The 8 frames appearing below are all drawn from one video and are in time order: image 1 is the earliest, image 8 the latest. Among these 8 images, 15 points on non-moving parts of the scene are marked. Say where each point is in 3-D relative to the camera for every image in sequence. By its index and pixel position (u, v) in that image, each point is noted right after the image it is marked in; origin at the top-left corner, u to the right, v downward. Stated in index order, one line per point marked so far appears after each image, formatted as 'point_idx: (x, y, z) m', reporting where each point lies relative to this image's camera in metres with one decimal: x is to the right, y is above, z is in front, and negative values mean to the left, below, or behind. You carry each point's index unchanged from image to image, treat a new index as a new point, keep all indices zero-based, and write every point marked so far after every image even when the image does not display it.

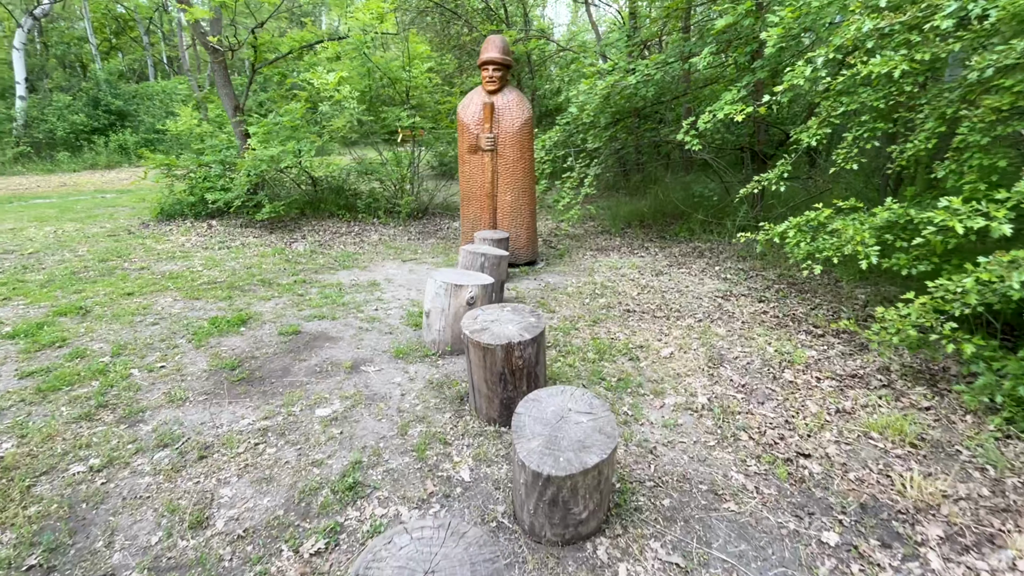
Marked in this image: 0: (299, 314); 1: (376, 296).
0: (-1.7, -0.2, +3.8) m
1: (-1.2, -0.1, +4.3) m
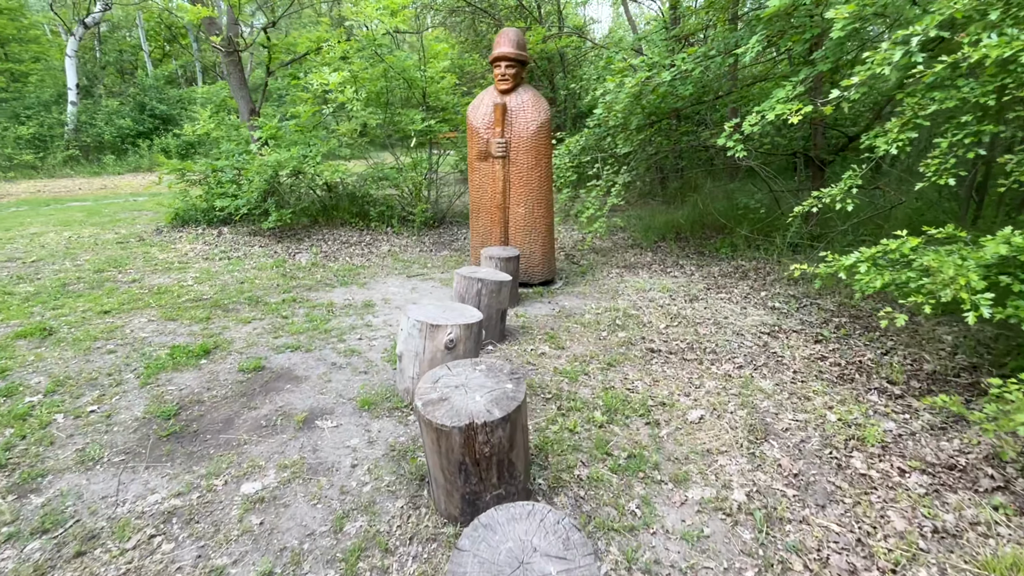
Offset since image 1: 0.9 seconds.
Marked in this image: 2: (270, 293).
0: (-1.7, -0.4, +3.4) m
1: (-1.2, -0.3, +3.9) m
2: (-2.3, -0.1, +4.5) m
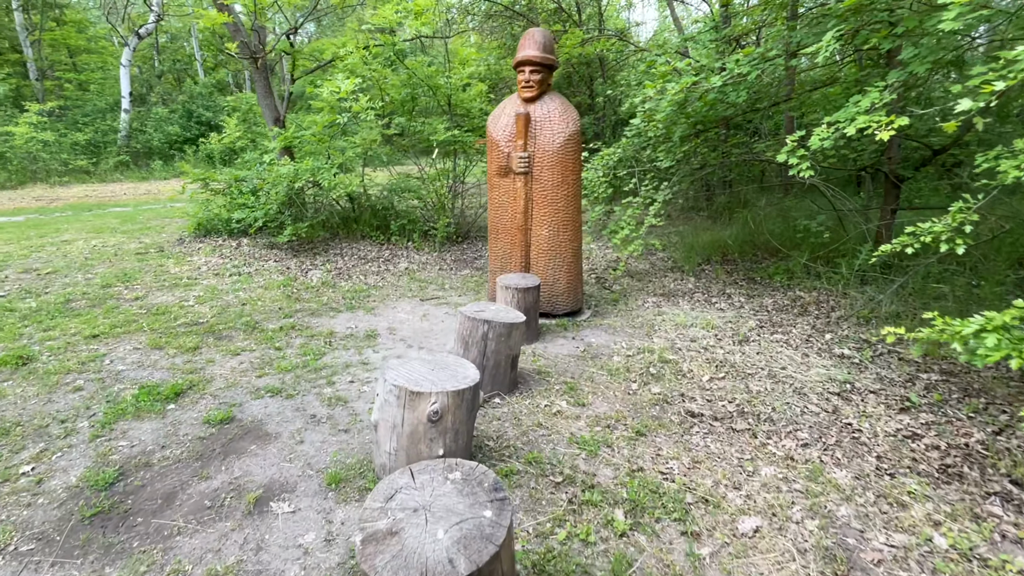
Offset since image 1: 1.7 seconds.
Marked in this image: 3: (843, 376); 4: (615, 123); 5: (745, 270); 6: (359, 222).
0: (-1.6, -0.6, +3.0) m
1: (-1.1, -0.5, +3.4) m
2: (-2.1, -0.3, +4.1) m
3: (+2.2, -0.6, +3.2) m
4: (+1.9, +3.1, +8.9) m
5: (+2.7, +0.2, +5.6) m
6: (-2.2, +0.9, +6.8) m
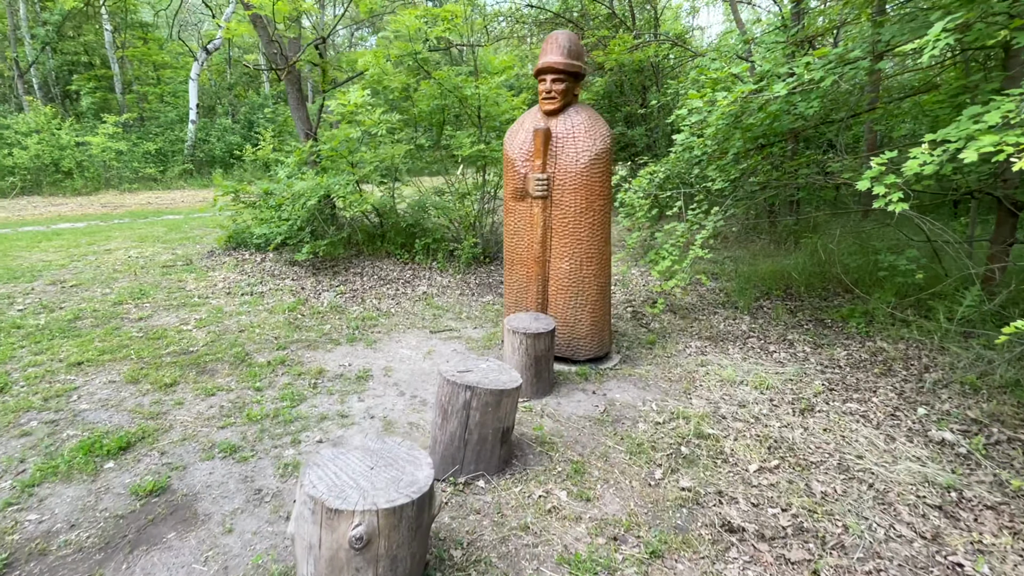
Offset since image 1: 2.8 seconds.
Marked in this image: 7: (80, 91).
0: (-1.7, -0.8, +2.6) m
1: (-1.1, -0.8, +3.0) m
2: (-2.0, -0.5, +3.8) m
3: (+2.2, -0.9, +2.4) m
4: (+2.6, +2.6, +8.2) m
5: (+3.0, -0.2, +4.8) m
6: (-1.7, +0.7, +6.5) m
7: (-14.6, +6.6, +16.1) m
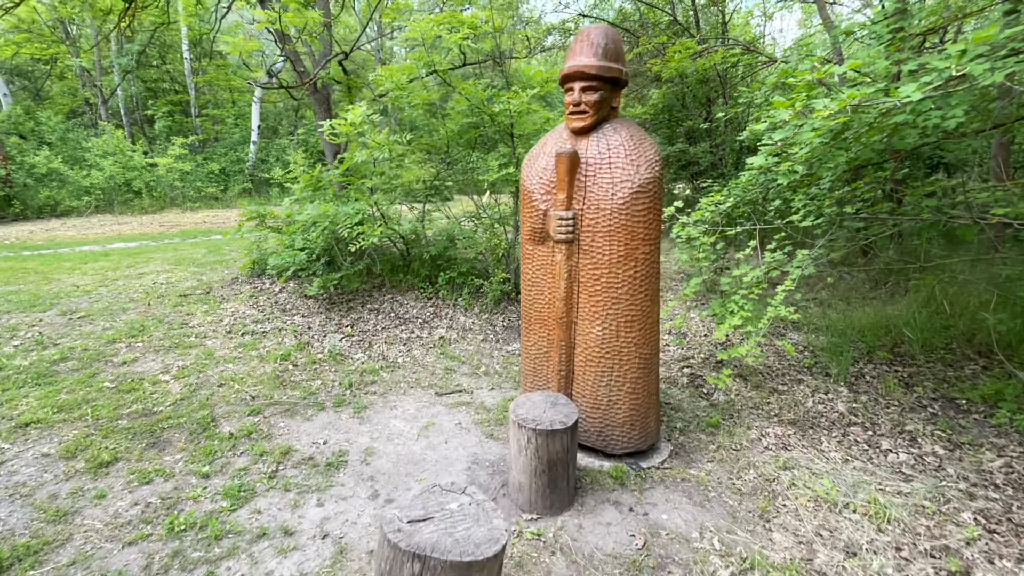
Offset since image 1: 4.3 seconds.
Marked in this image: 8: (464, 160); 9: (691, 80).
0: (-1.7, -1.1, +2.0) m
1: (-1.1, -1.1, +2.3) m
2: (-1.9, -0.8, +3.2) m
3: (+2.1, -1.4, +1.3) m
4: (+3.3, +2.0, +7.1) m
5: (+3.2, -0.7, +3.6) m
6: (-1.3, +0.2, +5.9) m
7: (-12.7, +6.2, +17.1) m
8: (-0.5, +1.4, +5.5) m
9: (+2.5, +2.9, +6.8) m
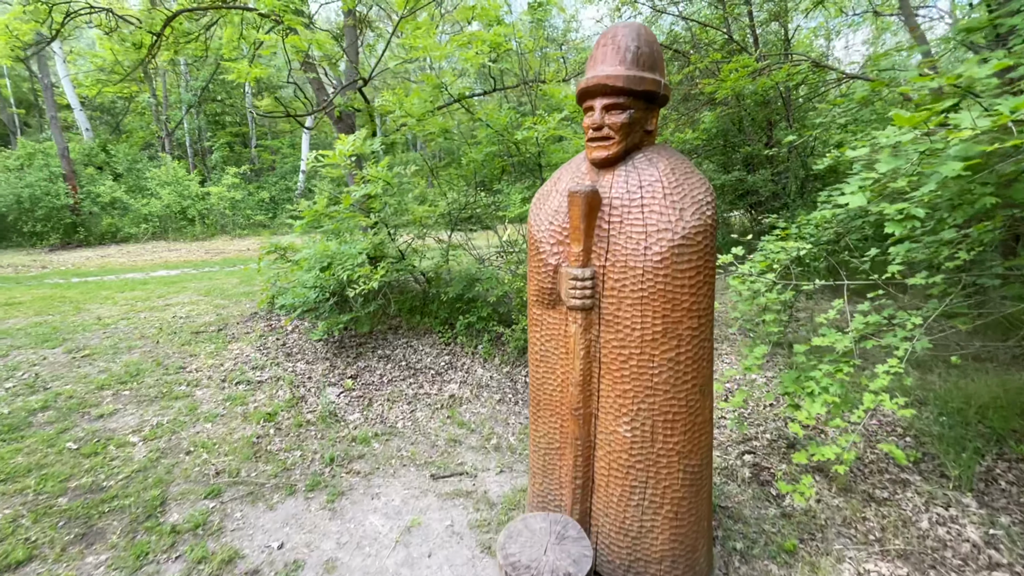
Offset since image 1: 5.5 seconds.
0: (-1.8, -1.4, +1.5) m
1: (-1.1, -1.4, +1.7) m
2: (-1.8, -1.2, +2.7) m
3: (+1.9, -1.6, +0.4) m
4: (+3.8, +1.4, +6.2) m
5: (+3.2, -1.2, +2.6) m
6: (-1.0, -0.3, +5.3) m
7: (-11.1, +5.3, +17.9) m
8: (-0.2, +1.0, +5.0) m
9: (+3.0, +2.4, +6.0) m
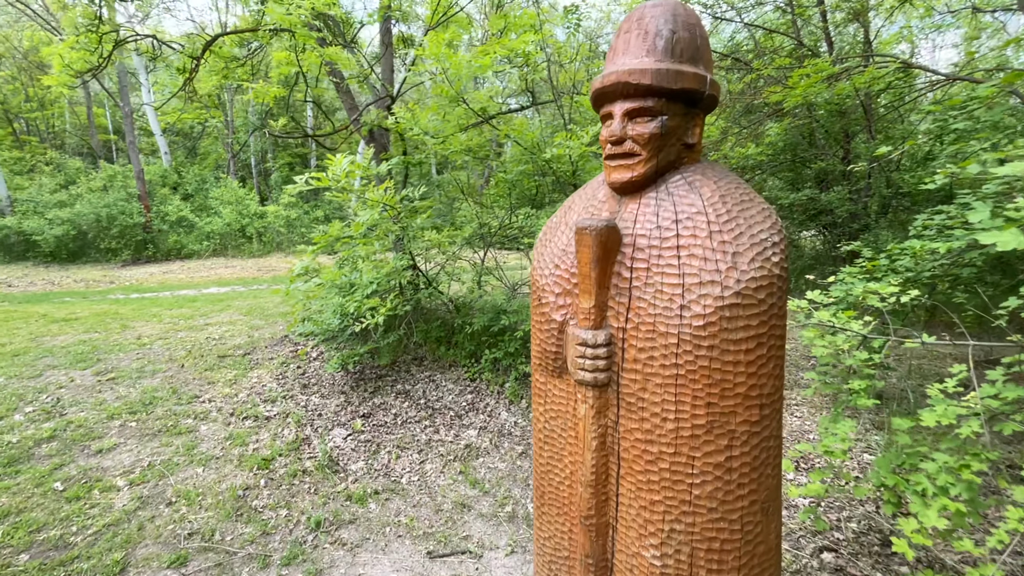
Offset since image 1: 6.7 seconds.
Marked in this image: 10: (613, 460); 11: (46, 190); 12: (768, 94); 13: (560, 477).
0: (-1.9, -1.6, +1.1) m
1: (-1.2, -1.6, +1.3) m
2: (-1.8, -1.4, +2.4) m
3: (+1.6, -1.8, -0.3) m
4: (+4.2, +1.0, +5.3) m
5: (+3.2, -1.4, +1.7) m
6: (-0.6, -0.6, +4.9) m
7: (-9.2, +4.7, +18.8) m
8: (+0.1, +0.7, +4.5) m
9: (+3.4, +2.0, +5.2) m
10: (+0.3, -0.5, +1.5) m
11: (-13.9, +2.9, +14.3) m
12: (+2.5, +1.9, +4.7) m
13: (+0.2, -0.6, +1.6) m
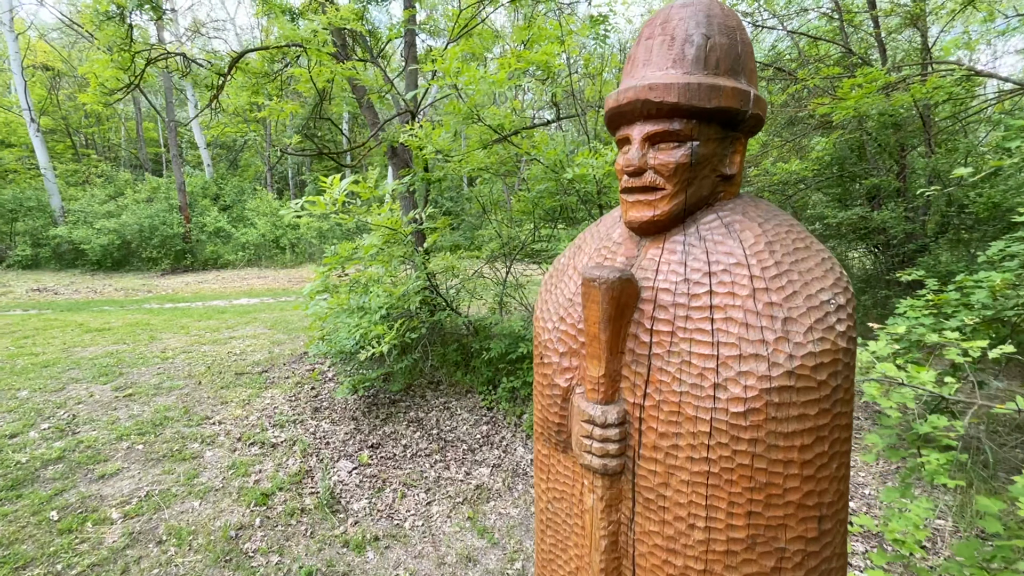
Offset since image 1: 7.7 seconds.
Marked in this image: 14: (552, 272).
0: (-2.0, -1.7, +1.0) m
1: (-1.3, -1.7, +1.1) m
2: (-1.8, -1.5, +2.2) m
3: (+1.5, -2.0, -0.7) m
4: (+4.4, +0.7, +4.8) m
5: (+3.2, -1.6, +1.2) m
6: (-0.4, -0.8, +4.7) m
7: (-8.0, +4.3, +19.2) m
8: (+0.3, +0.5, +4.3) m
9: (+3.7, +1.7, +4.8) m
10: (+0.3, -0.7, +1.2) m
11: (-13.0, +2.7, +15.0) m
12: (+2.8, +1.7, +4.3) m
13: (+0.1, -0.8, +1.3) m
14: (+0.1, 0.0, +1.4) m
